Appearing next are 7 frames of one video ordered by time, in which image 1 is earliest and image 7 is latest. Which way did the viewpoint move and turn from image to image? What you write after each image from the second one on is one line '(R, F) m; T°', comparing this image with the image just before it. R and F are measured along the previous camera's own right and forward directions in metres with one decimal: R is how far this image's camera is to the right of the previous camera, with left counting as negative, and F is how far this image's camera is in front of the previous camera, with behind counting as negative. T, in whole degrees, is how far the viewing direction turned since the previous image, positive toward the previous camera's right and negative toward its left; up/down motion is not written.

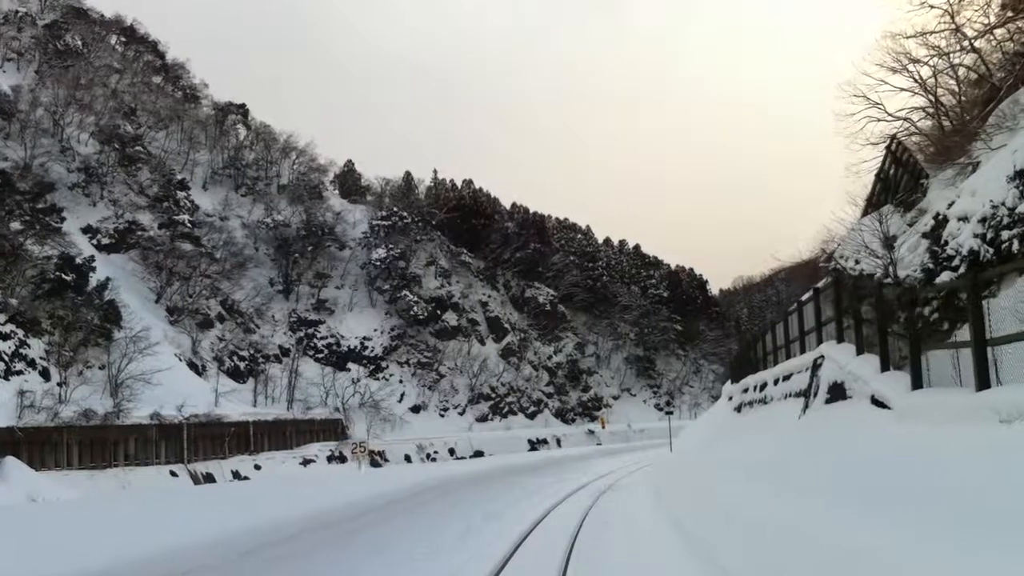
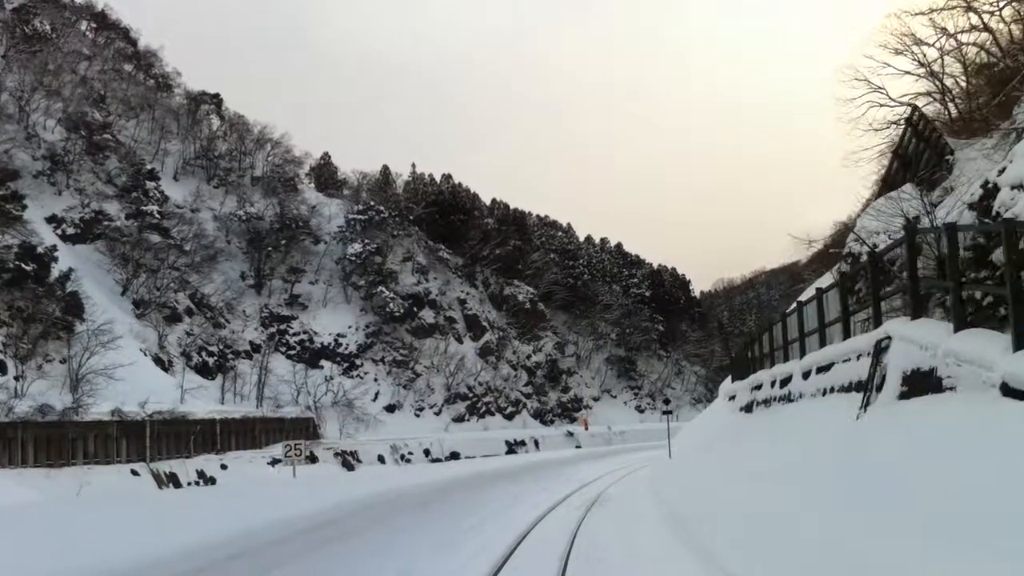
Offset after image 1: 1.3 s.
(-0.1, +1.5) m; +2°
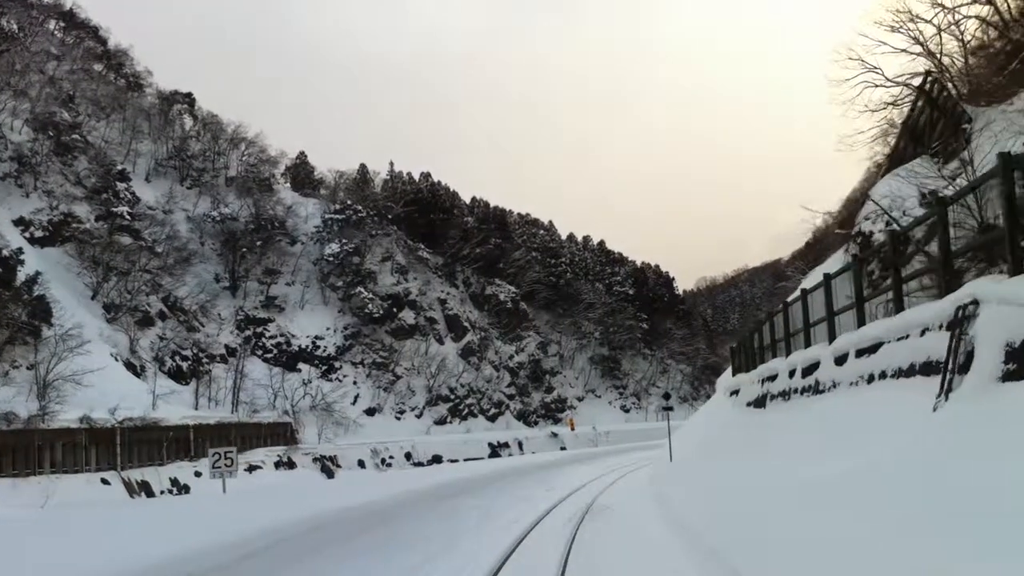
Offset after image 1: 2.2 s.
(-0.1, +1.0) m; +2°
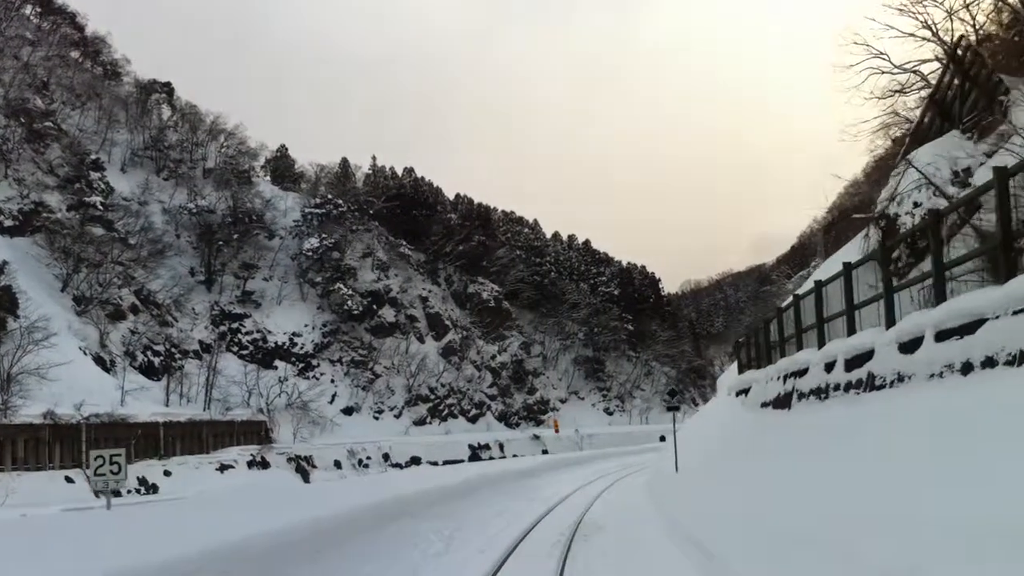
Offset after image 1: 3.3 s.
(-0.1, +1.2) m; +1°
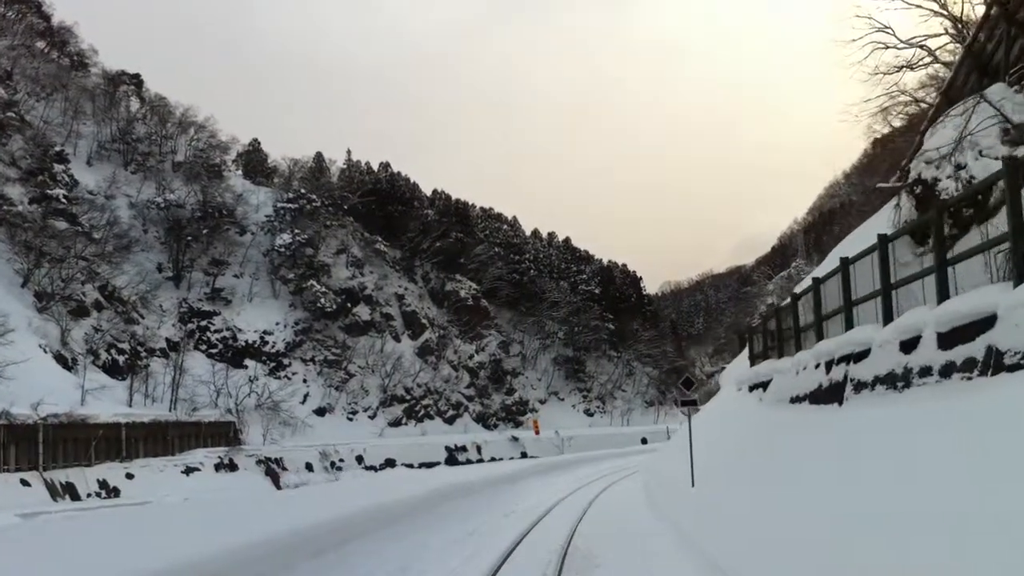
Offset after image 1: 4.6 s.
(-0.1, +1.3) m; +2°
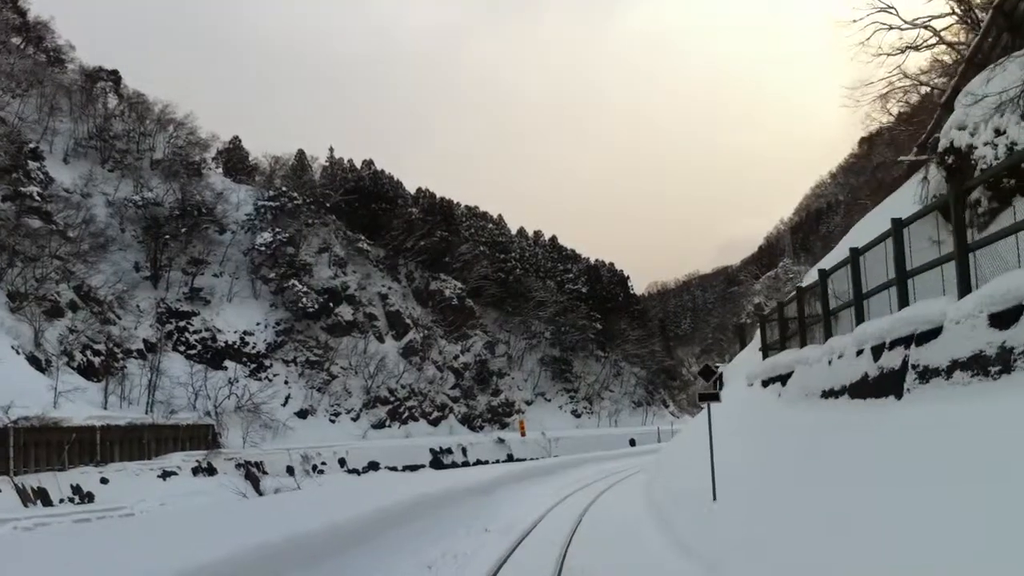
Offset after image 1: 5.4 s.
(-0.1, +0.9) m; +1°
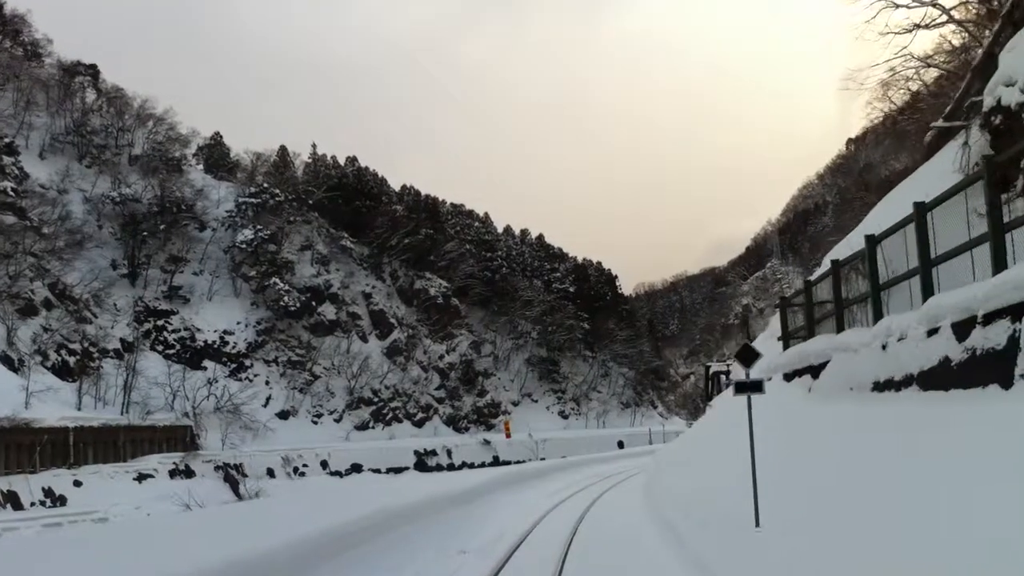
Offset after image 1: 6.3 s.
(-0.1, +0.9) m; +1°
